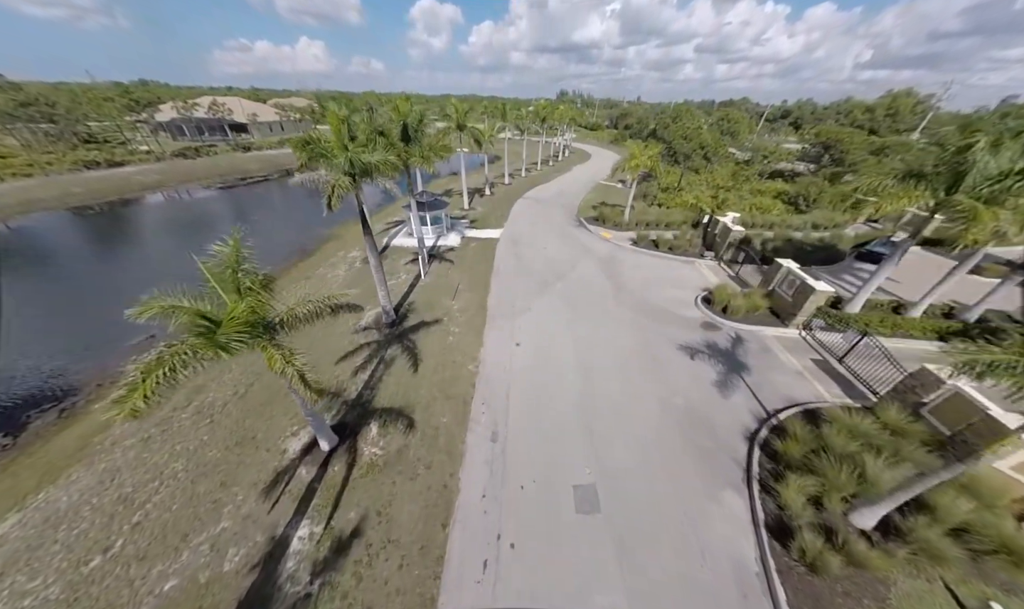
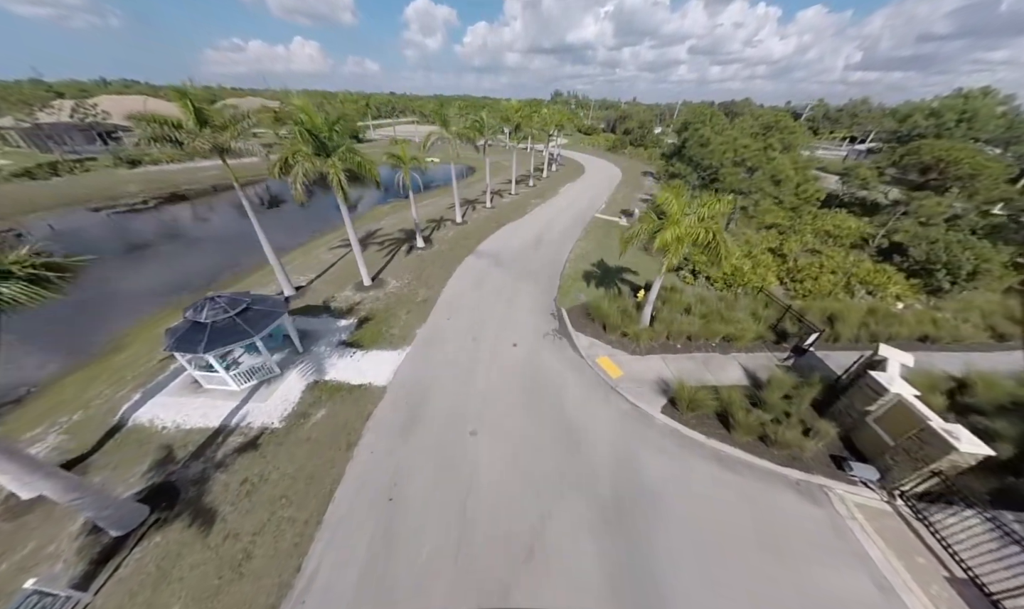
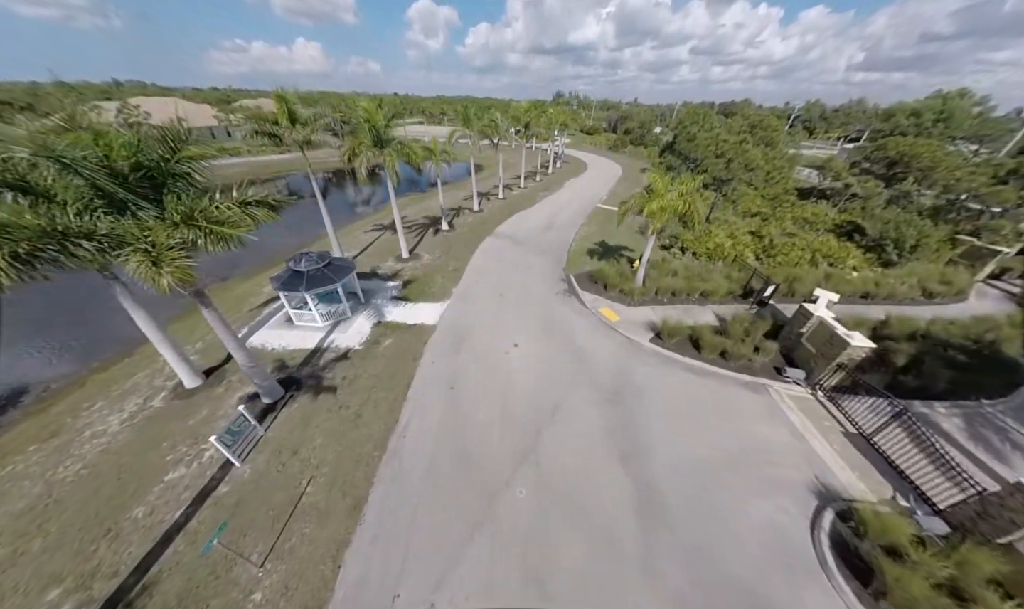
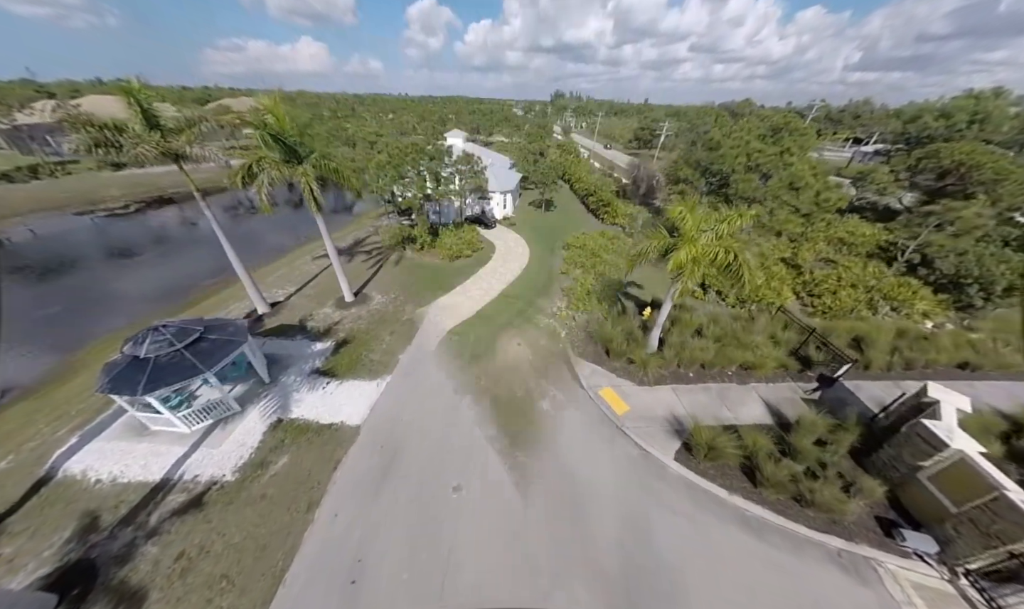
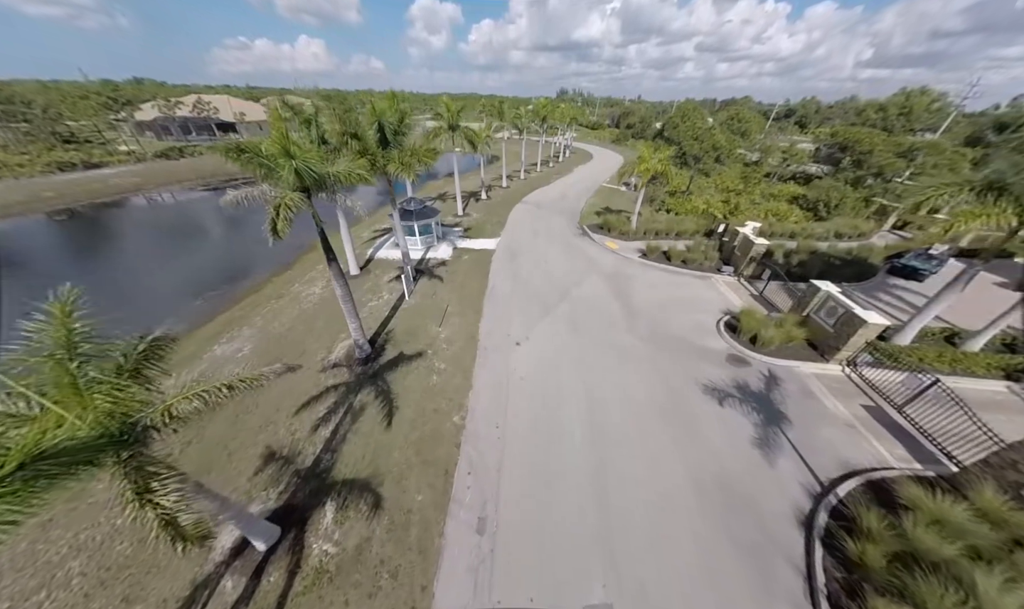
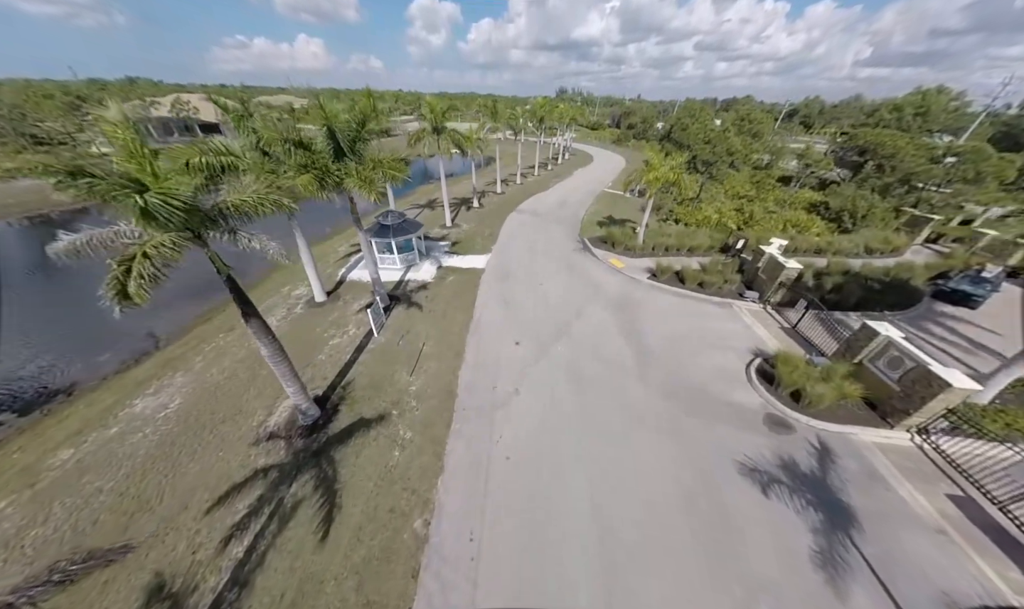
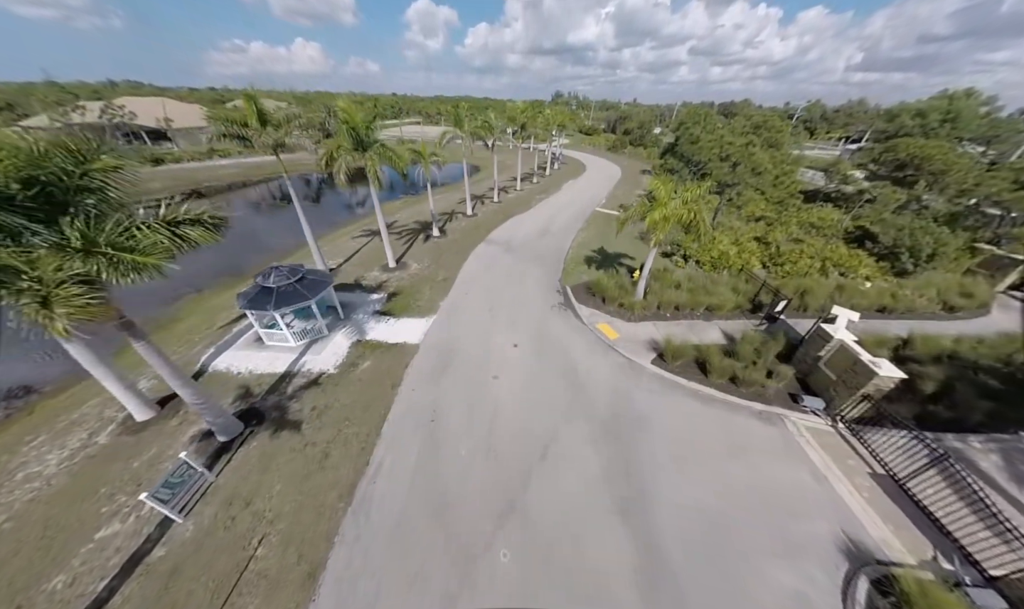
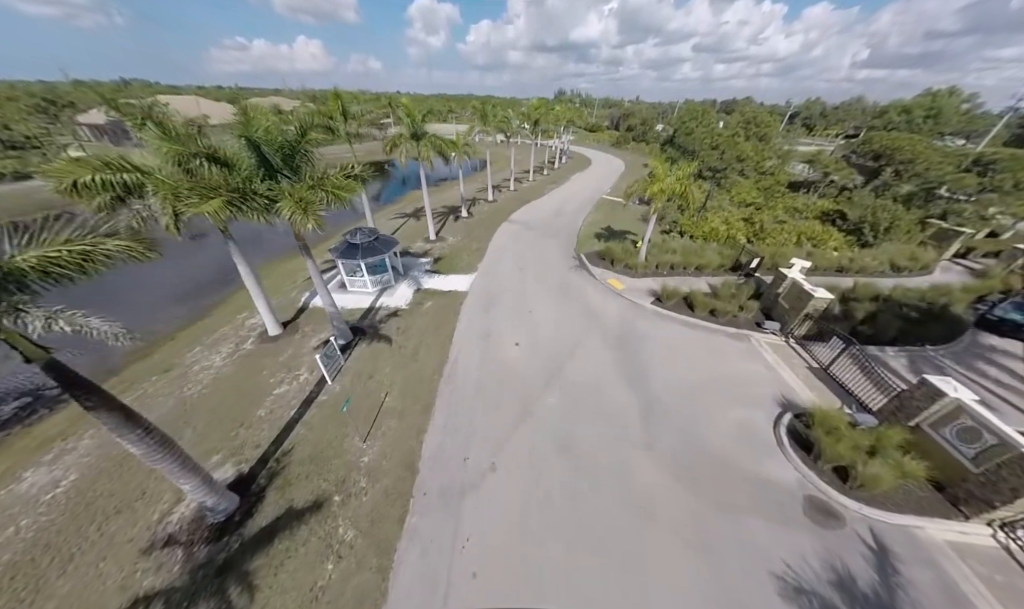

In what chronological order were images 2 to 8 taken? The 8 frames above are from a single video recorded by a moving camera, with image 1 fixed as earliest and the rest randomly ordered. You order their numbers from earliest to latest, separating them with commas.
5, 6, 8, 3, 7, 2, 4
